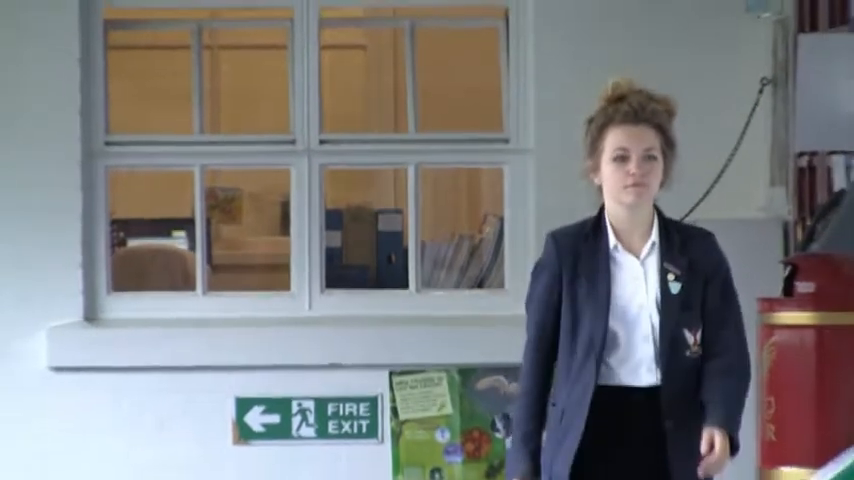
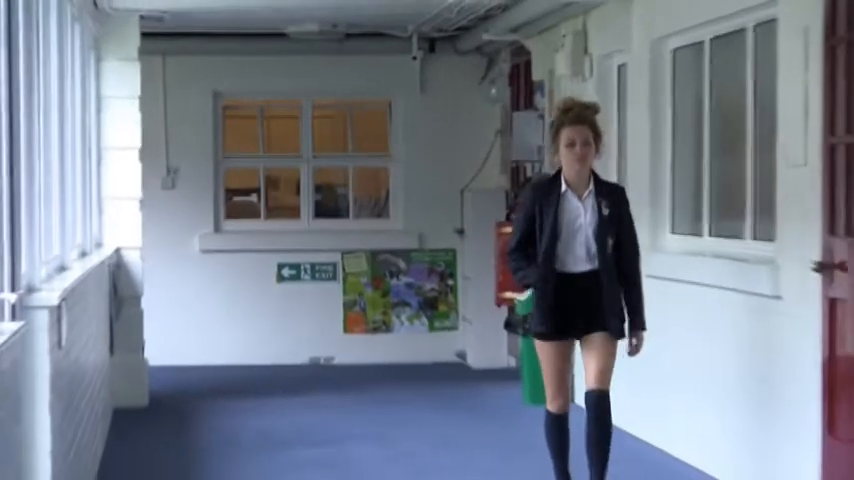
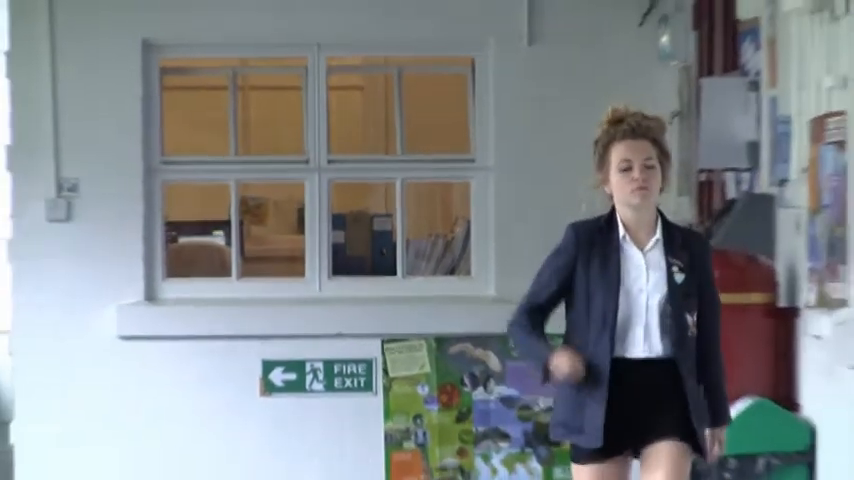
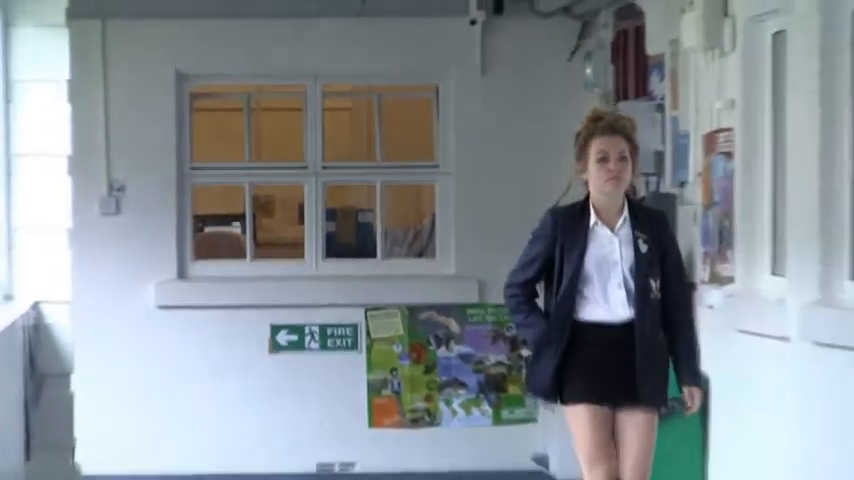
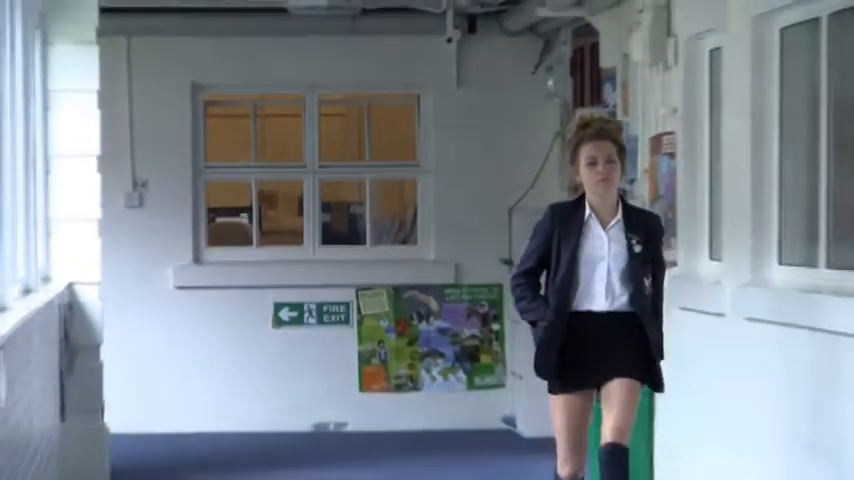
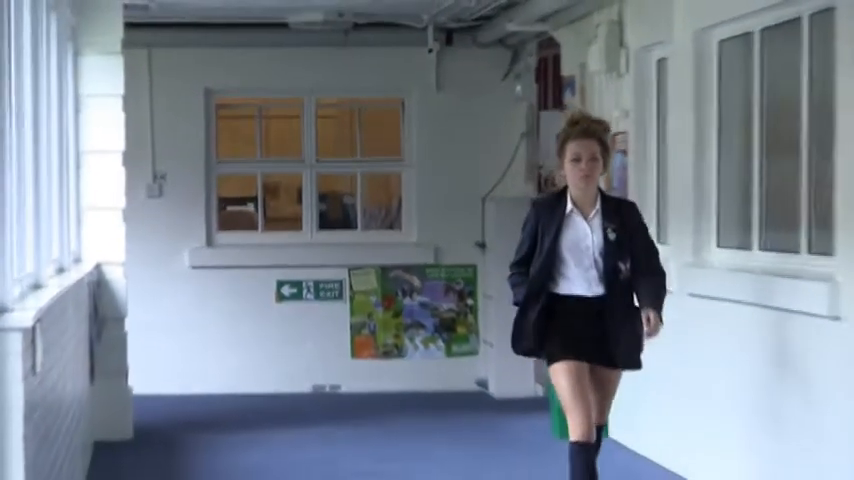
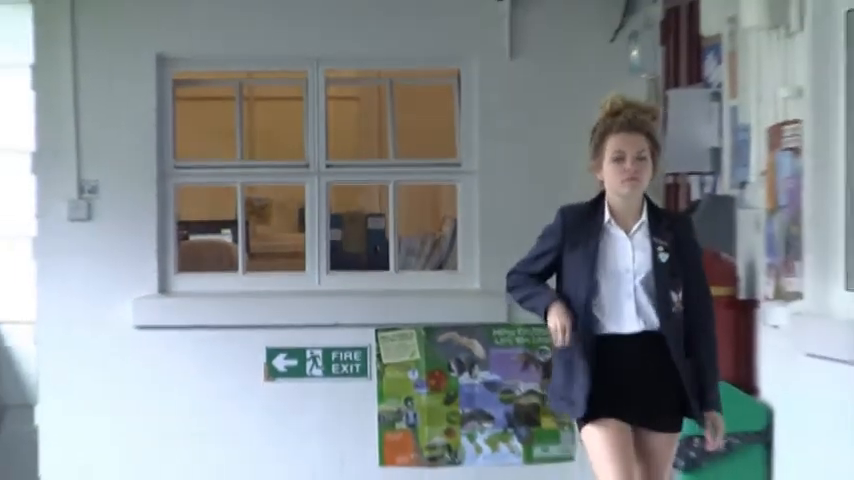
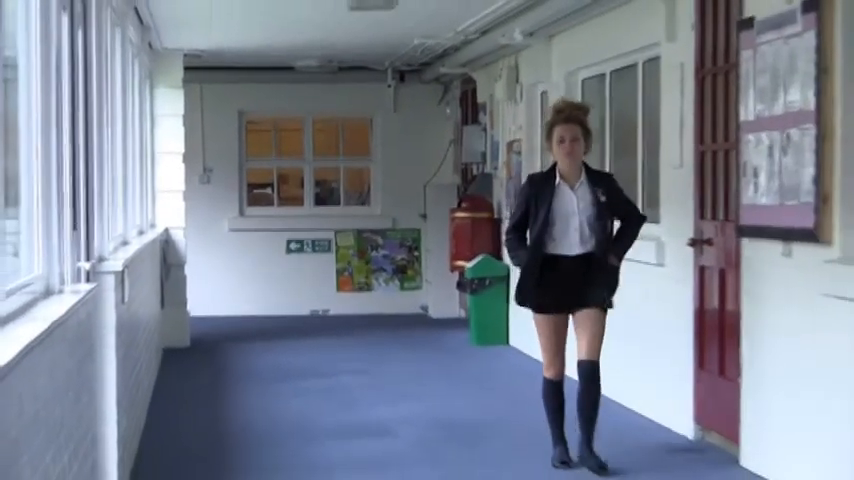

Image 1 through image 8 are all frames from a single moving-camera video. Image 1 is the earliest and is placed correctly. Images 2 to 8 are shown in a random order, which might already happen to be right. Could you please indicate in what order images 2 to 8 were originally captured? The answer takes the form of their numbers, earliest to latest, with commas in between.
3, 7, 4, 5, 6, 2, 8
